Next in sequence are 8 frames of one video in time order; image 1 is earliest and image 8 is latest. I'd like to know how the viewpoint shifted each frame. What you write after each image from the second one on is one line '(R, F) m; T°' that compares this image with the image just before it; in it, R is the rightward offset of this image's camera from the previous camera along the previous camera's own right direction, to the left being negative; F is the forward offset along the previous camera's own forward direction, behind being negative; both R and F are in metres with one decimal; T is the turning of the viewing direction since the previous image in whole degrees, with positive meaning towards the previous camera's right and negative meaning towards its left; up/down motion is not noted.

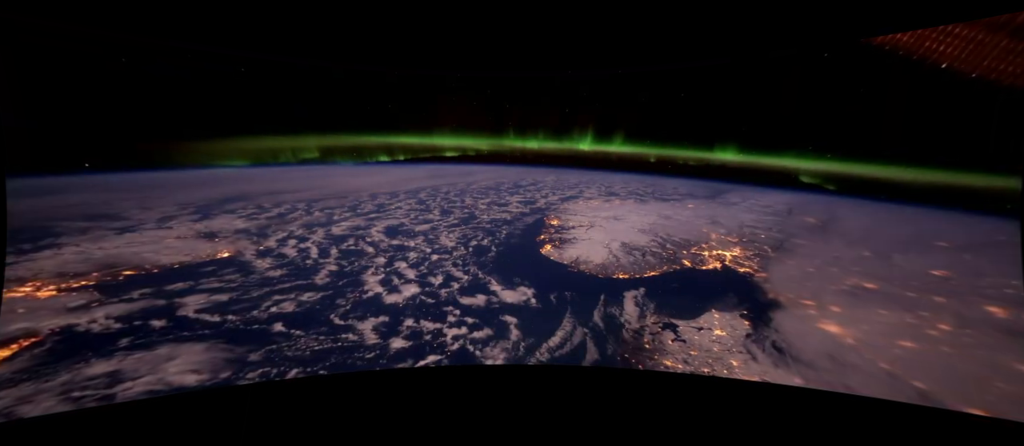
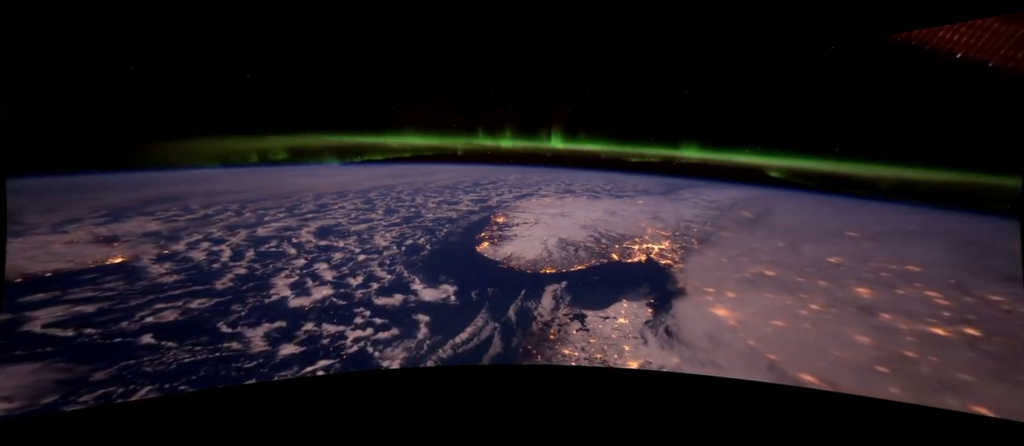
(+0.6, 0.0) m; +6°
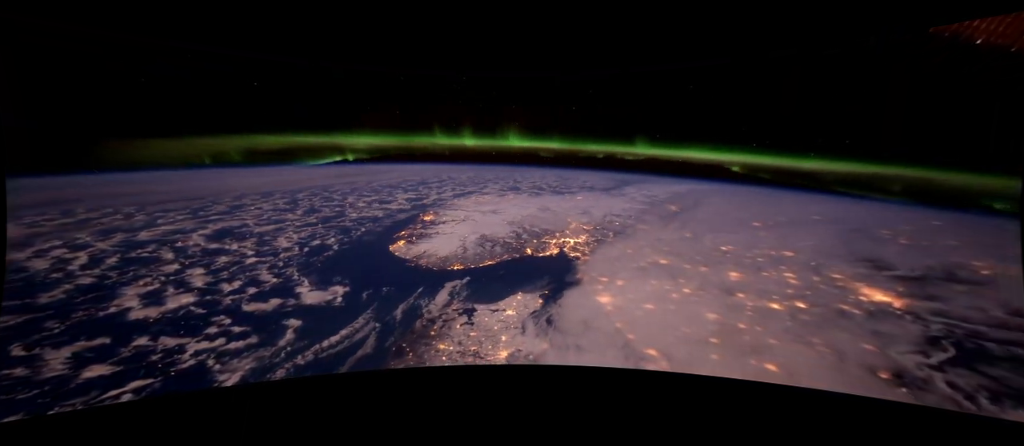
(+0.7, 0.0) m; +8°
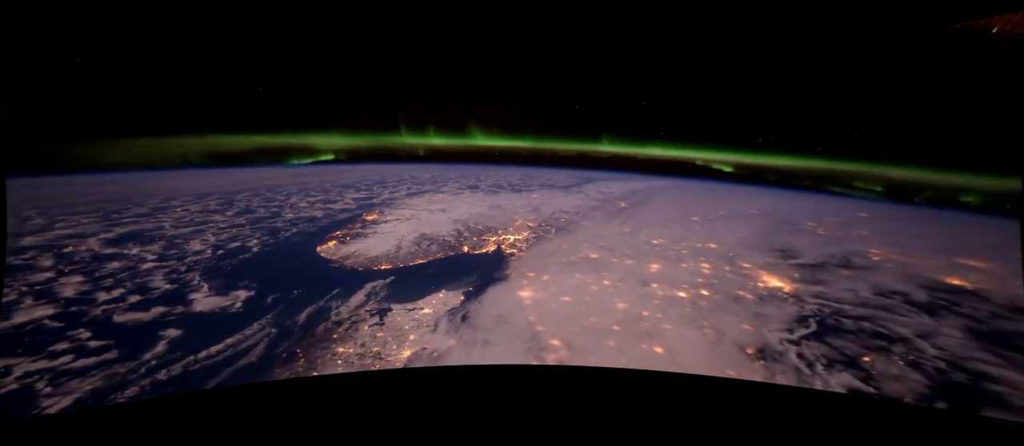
(+0.5, 0.0) m; +6°
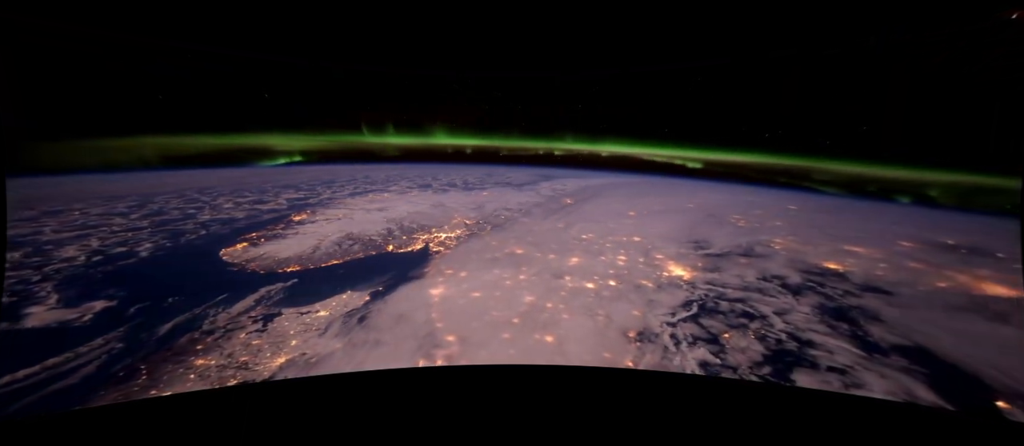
(+0.6, 0.0) m; +7°
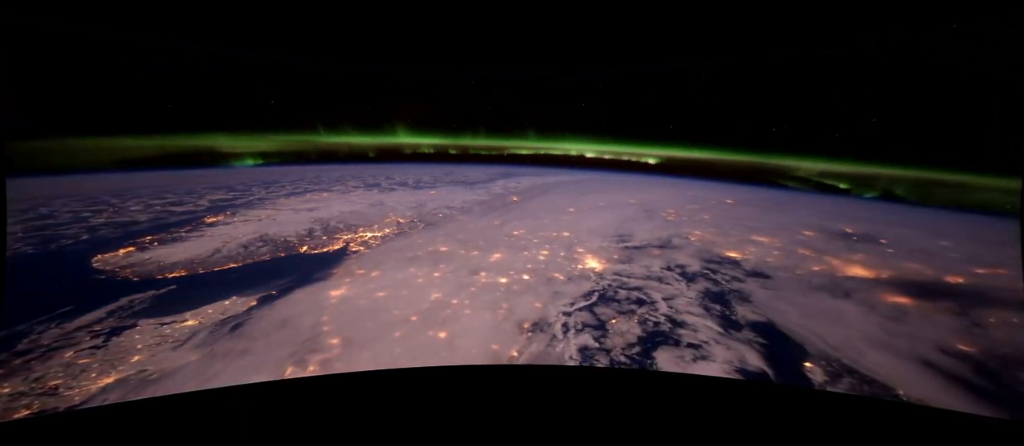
(+0.5, 0.0) m; +8°
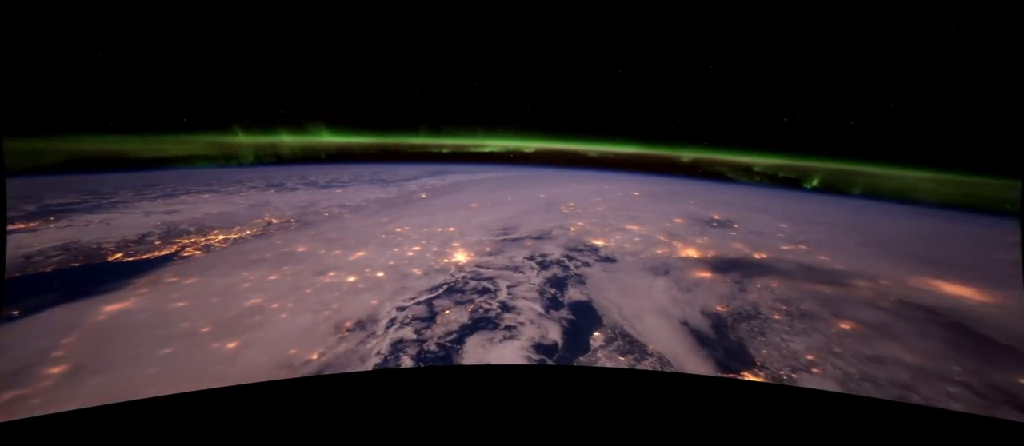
(+0.9, 0.0) m; +12°
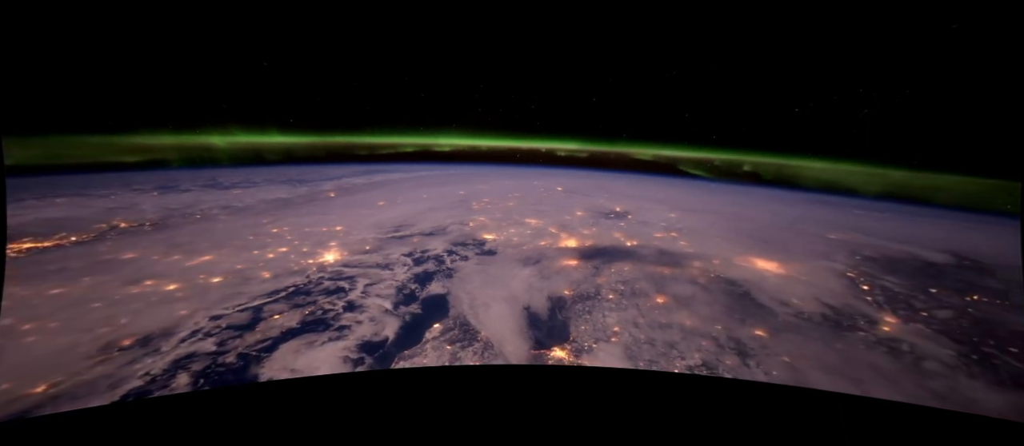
(+0.8, +0.1) m; +10°
